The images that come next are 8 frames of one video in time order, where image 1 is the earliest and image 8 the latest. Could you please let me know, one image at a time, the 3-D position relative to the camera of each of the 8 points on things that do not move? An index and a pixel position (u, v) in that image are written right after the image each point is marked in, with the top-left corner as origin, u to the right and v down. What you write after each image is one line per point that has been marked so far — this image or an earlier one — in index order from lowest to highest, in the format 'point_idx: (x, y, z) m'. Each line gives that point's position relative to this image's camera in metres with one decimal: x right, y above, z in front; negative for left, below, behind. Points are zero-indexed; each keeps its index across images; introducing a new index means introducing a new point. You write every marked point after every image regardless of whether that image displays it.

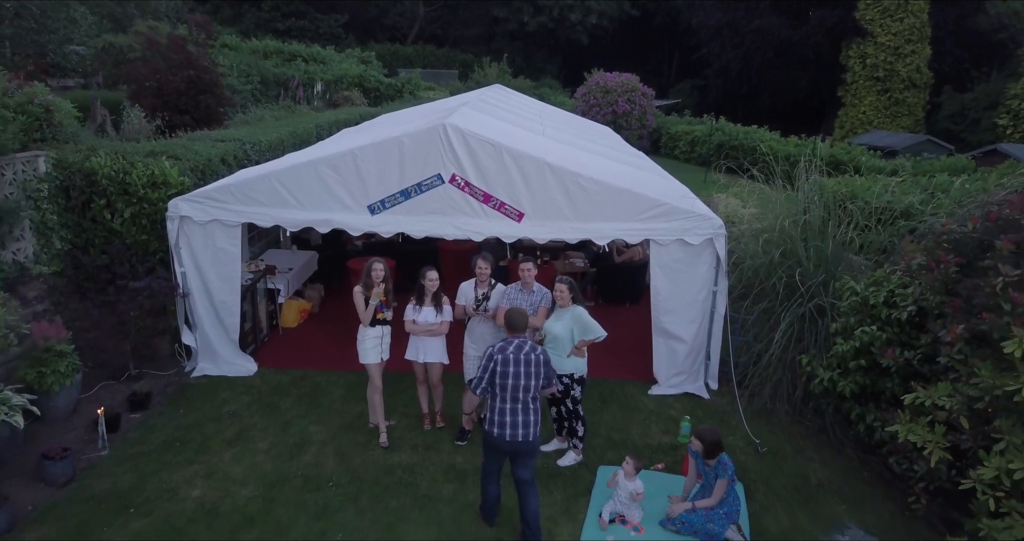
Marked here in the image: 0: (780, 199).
0: (+1.8, +0.4, +6.5) m
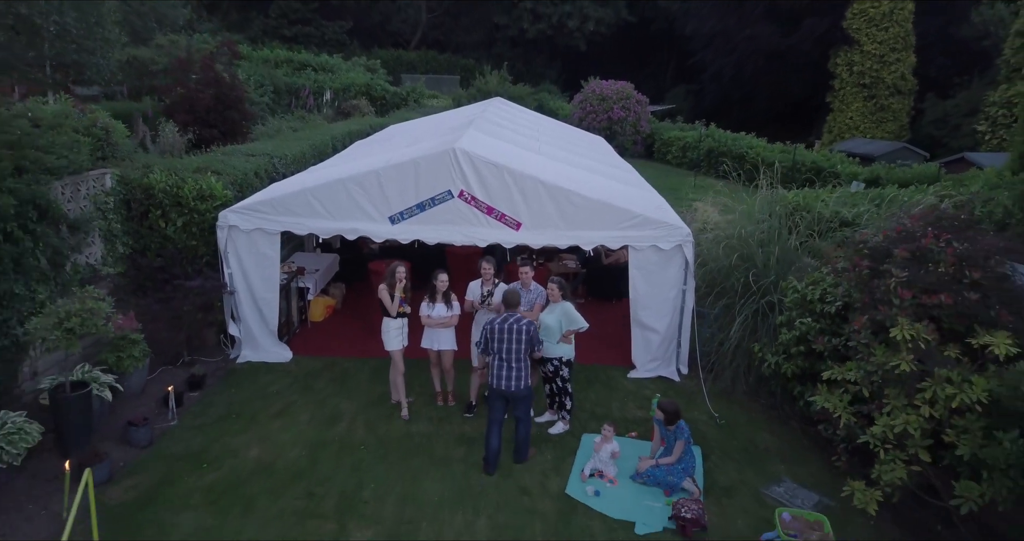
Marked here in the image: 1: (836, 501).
0: (+1.8, +0.4, +7.5) m
1: (+1.8, -1.2, +5.1) m
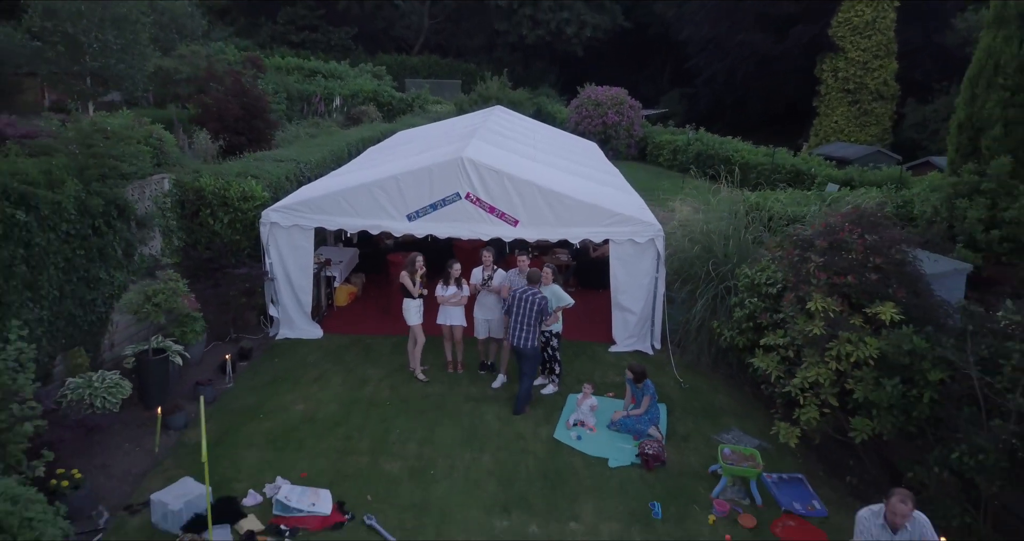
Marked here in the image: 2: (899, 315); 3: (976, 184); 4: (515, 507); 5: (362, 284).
0: (+1.8, +0.5, +8.7) m
1: (+1.7, -1.2, +6.4) m
2: (+2.3, -0.3, +5.6) m
3: (+4.2, +0.8, +8.7) m
4: (0.0, -1.3, +5.6) m
5: (-1.5, -0.1, +9.7) m
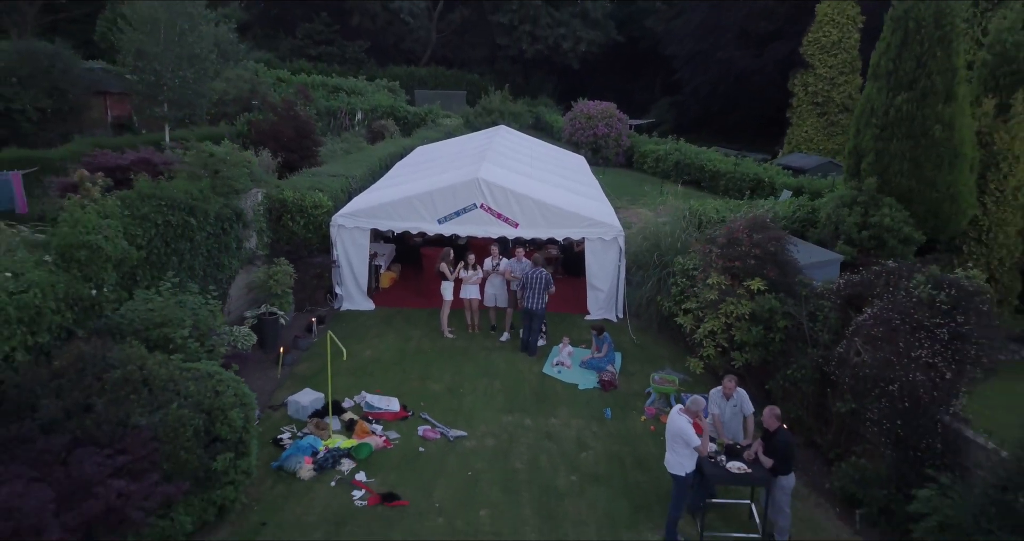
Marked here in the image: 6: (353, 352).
0: (+1.8, +0.6, +11.7) m
1: (+1.8, -1.0, +9.4) m
2: (+2.3, -0.1, +8.6) m
3: (+4.3, +0.9, +11.7) m
4: (+0.1, -1.2, +8.6) m
5: (-1.5, 0.0, +12.7) m
6: (-1.6, -0.8, +9.8) m
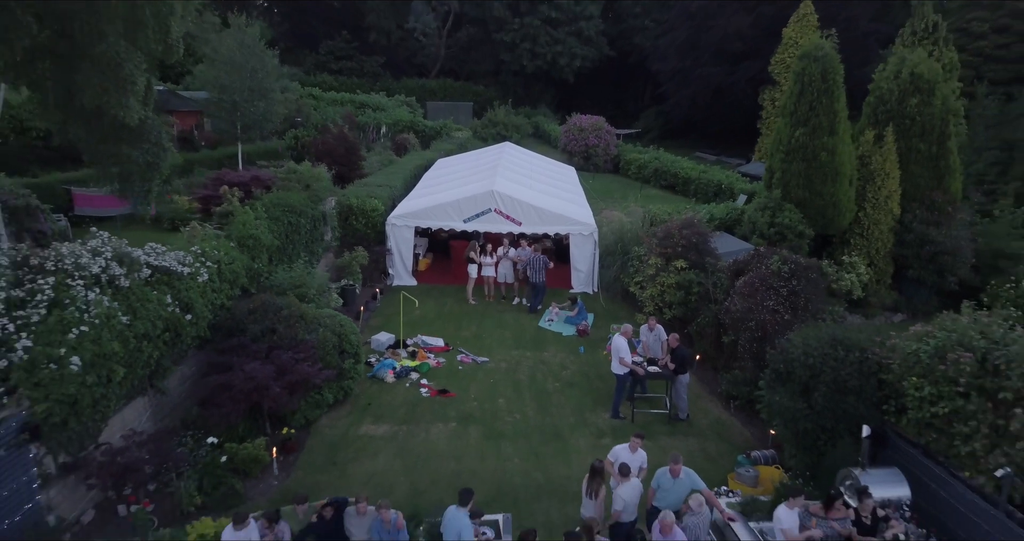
0: (+1.9, +0.9, +15.9) m
1: (+1.8, -0.8, +13.6) m
2: (+2.3, +0.1, +12.8) m
3: (+4.3, +1.2, +15.9) m
4: (+0.1, -1.0, +12.8) m
5: (-1.4, +0.2, +16.9) m
6: (-1.5, -0.6, +14.0) m
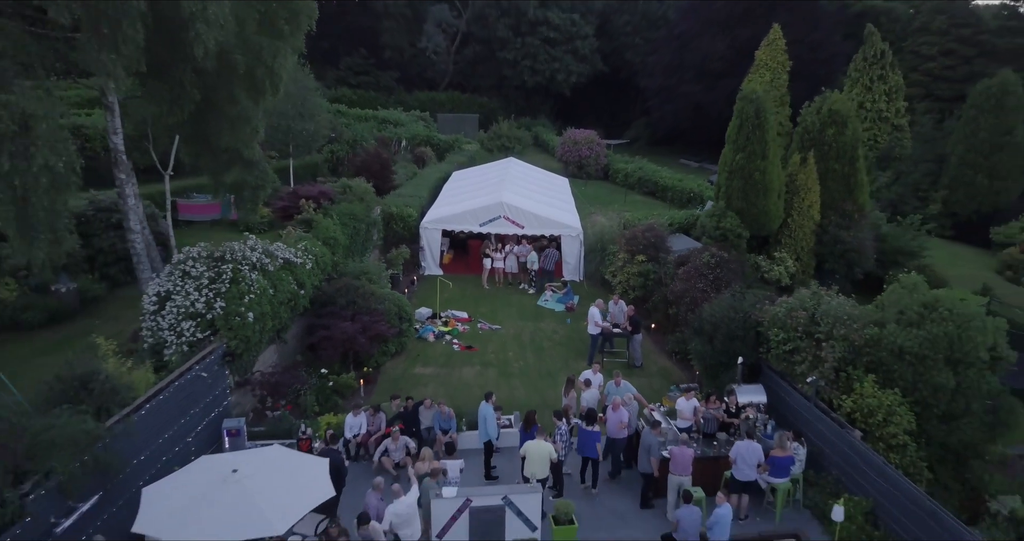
0: (+2.0, +1.0, +20.4) m
1: (+1.9, -0.7, +18.1) m
2: (+2.4, +0.2, +17.3) m
3: (+4.4, +1.3, +20.4) m
4: (+0.2, -0.9, +17.3) m
5: (-1.3, +0.4, +21.4) m
6: (-1.4, -0.5, +18.6) m
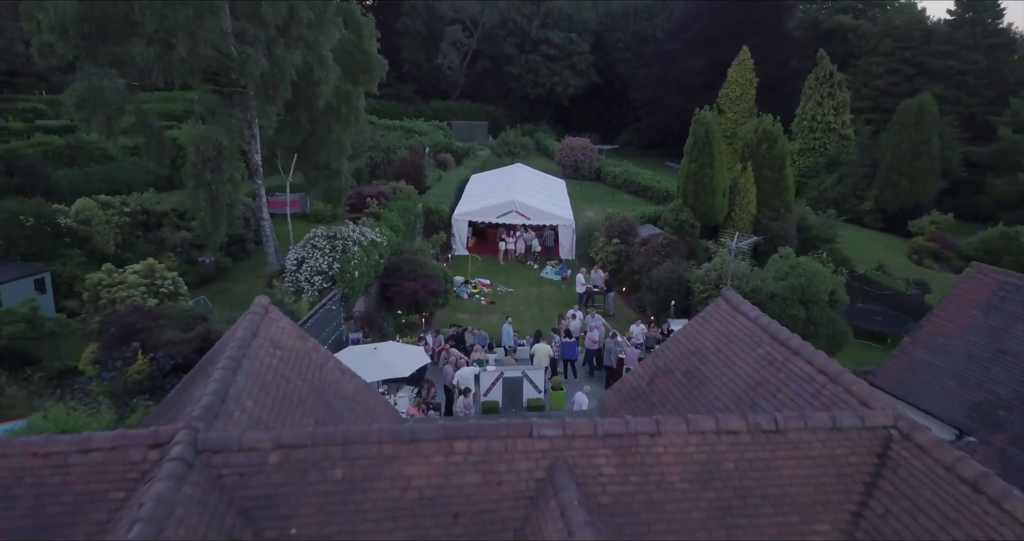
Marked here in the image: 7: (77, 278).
0: (+2.2, +1.5, +26.8) m
1: (+2.2, -0.2, +24.5) m
2: (+2.7, +0.7, +23.7) m
3: (+4.7, +1.8, +26.8) m
4: (+0.5, -0.4, +23.7) m
5: (-1.1, +0.9, +27.8) m
6: (-1.2, 0.0, +25.0) m
7: (-8.5, -0.1, +18.7) m
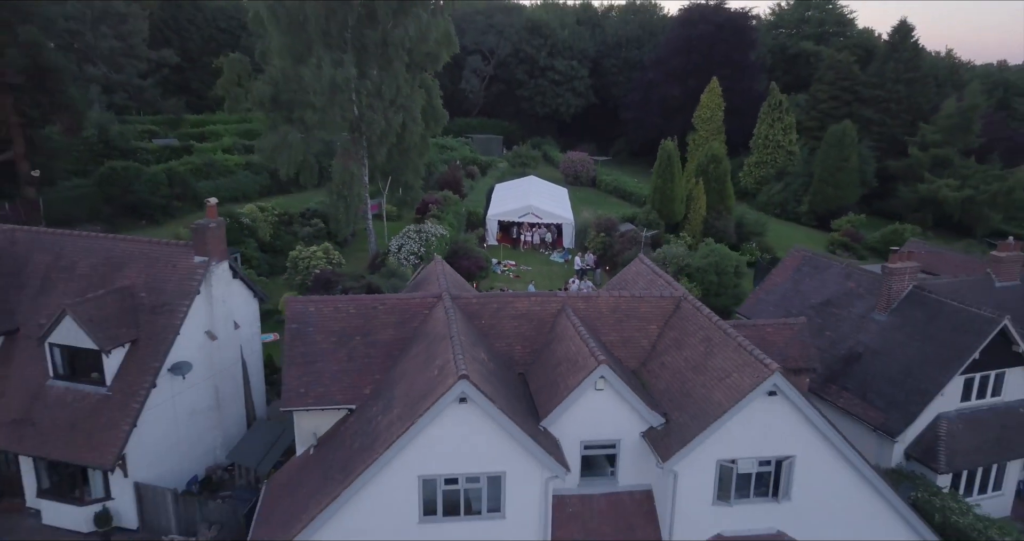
0: (+2.9, +2.1, +37.2) m
1: (+2.8, +0.4, +34.9) m
2: (+3.3, +1.3, +34.1) m
3: (+5.3, +2.4, +37.2) m
4: (+1.1, +0.2, +34.1) m
5: (-0.4, +1.5, +38.2) m
6: (-0.5, +0.6, +35.3) m
7: (-7.9, +0.4, +29.0) m
